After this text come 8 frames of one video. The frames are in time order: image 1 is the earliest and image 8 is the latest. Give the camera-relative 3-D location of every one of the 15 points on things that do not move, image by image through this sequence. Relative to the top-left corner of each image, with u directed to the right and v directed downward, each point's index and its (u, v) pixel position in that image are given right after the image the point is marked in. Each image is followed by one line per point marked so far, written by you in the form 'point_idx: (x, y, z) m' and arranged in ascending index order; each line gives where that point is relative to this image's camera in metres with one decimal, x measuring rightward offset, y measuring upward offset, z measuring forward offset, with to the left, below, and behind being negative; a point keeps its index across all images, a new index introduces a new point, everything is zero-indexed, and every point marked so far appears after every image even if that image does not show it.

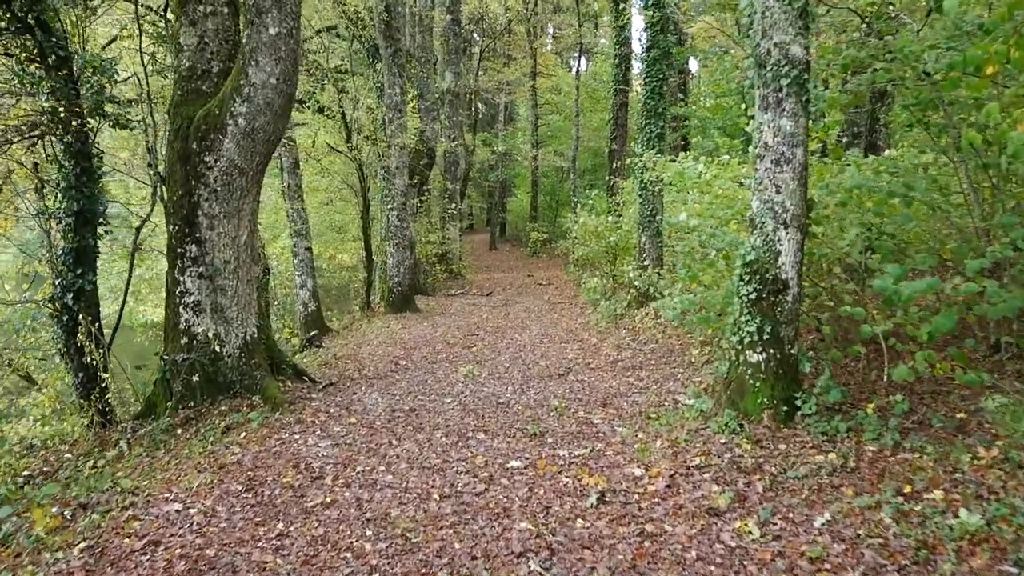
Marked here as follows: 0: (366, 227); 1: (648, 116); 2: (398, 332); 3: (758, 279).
0: (-2.3, +0.9, +15.1) m
1: (+1.7, +2.2, +12.3) m
2: (-1.5, -0.6, +12.4) m
3: (+1.4, +0.1, +5.5) m
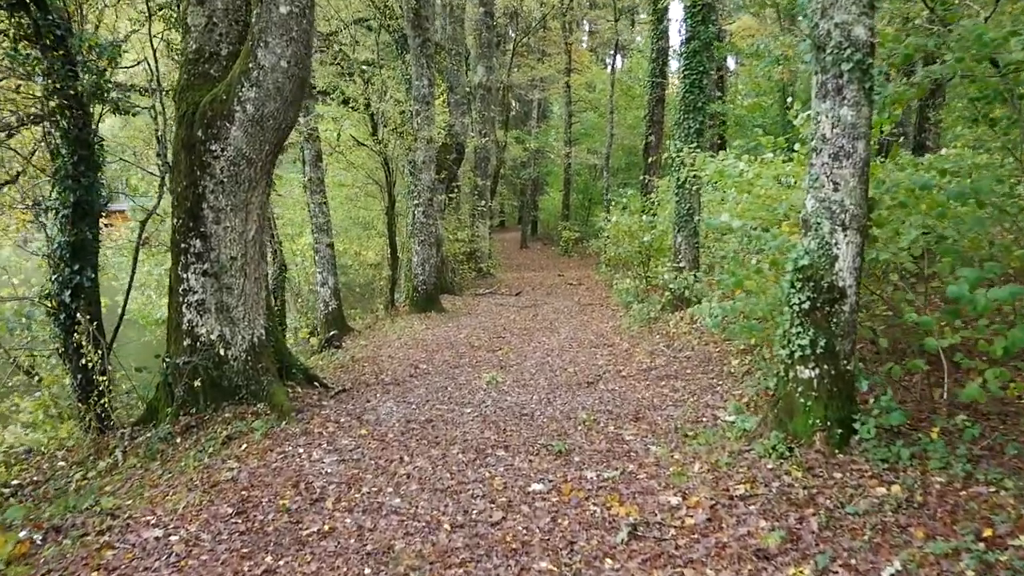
0: (-1.8, +1.0, +14.6) m
1: (+2.1, +2.2, +11.8) m
2: (-1.1, -0.6, +11.9) m
3: (+1.5, 0.0, +4.9) m
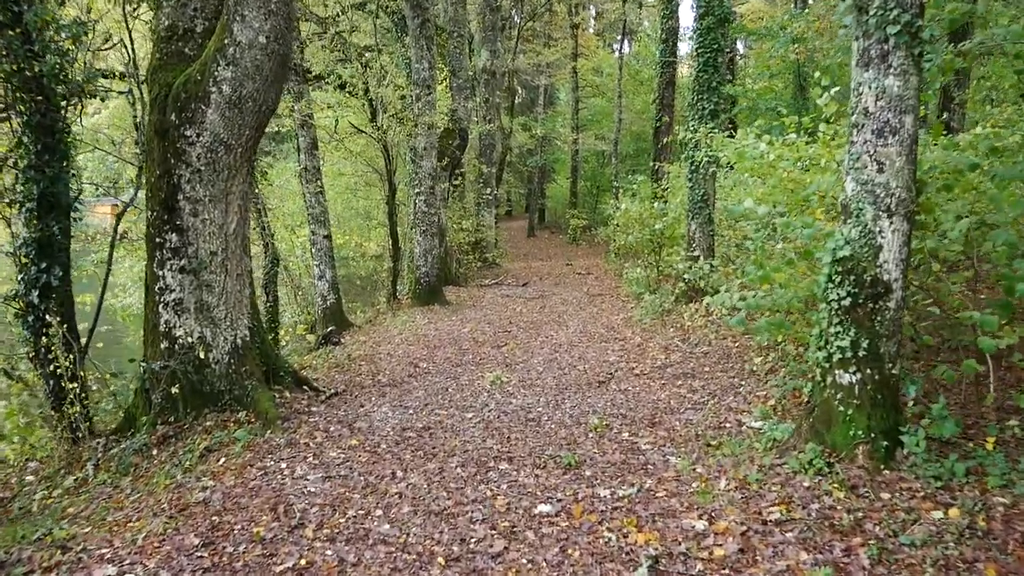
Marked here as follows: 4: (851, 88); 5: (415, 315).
0: (-1.7, +1.1, +14.1) m
1: (+2.2, +2.3, +11.2) m
2: (-1.1, -0.5, +11.4) m
3: (+1.5, 0.0, +4.4) m
4: (+1.5, +0.9, +4.4) m
5: (-1.3, -0.4, +12.7) m
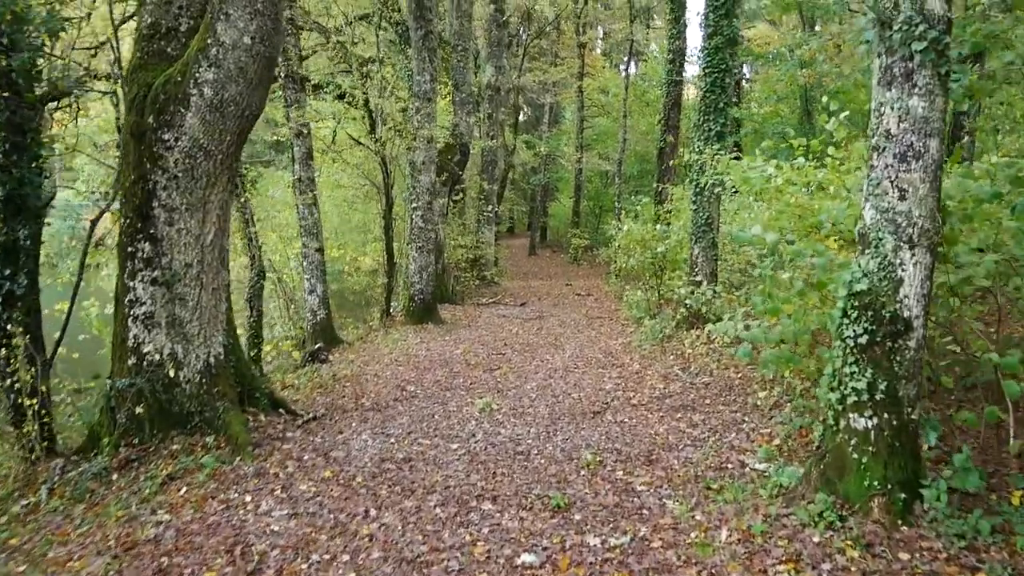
0: (-1.7, +0.9, +13.7) m
1: (+2.2, +2.0, +10.8) m
2: (-1.1, -0.7, +11.0) m
3: (+1.5, -0.1, +4.0) m
4: (+1.5, +0.8, +4.1) m
5: (-1.3, -0.6, +12.3) m
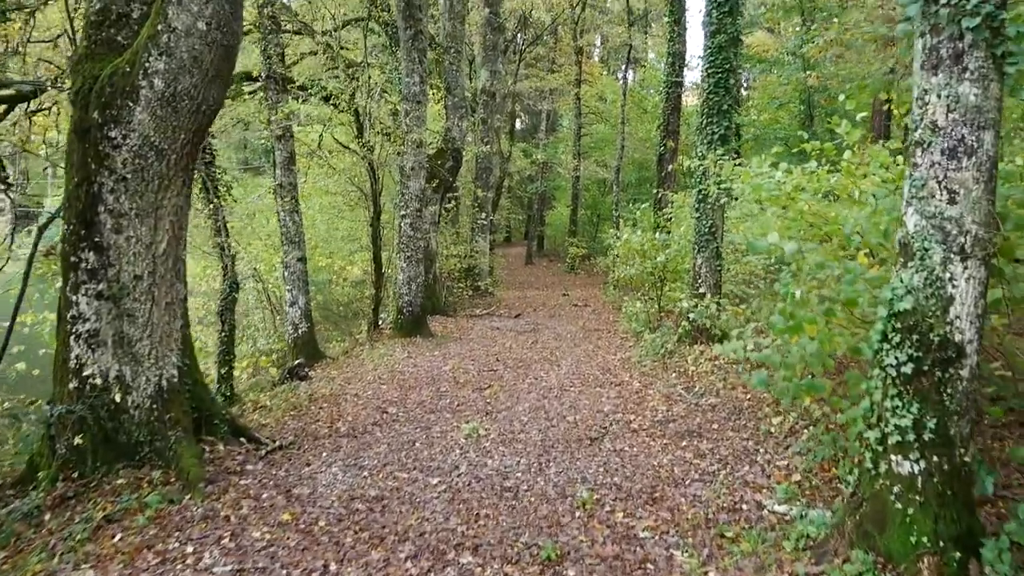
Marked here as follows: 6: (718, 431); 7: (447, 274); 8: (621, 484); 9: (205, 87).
0: (-1.8, +0.7, +13.1) m
1: (+2.1, +1.8, +10.2) m
2: (-1.2, -0.8, +10.4) m
3: (+1.4, -0.2, +3.4) m
4: (+1.5, +0.7, +3.5) m
5: (-1.4, -0.7, +11.7) m
6: (+1.4, -0.9, +6.4) m
7: (-1.2, +0.3, +17.5) m
8: (+0.6, -1.1, +5.3) m
9: (-1.6, +1.1, +5.2) m
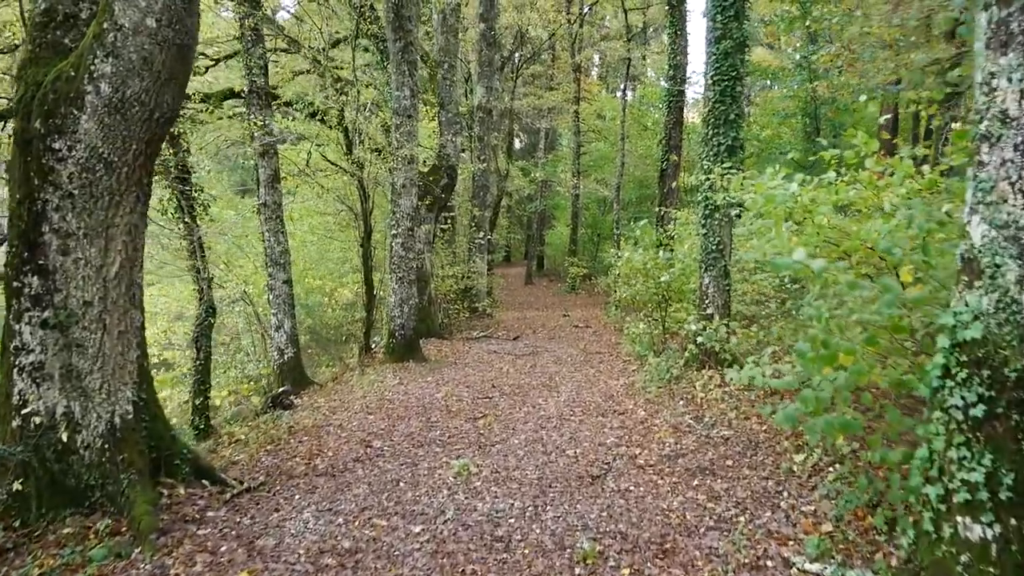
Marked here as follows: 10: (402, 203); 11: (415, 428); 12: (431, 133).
0: (-1.9, +0.4, +12.6) m
1: (+2.0, +1.6, +9.7) m
2: (-1.2, -1.0, +9.8) m
3: (+1.4, -0.3, +2.8) m
4: (+1.4, +0.6, +2.9) m
5: (-1.5, -1.0, +11.1) m
6: (+1.3, -1.1, +5.9) m
7: (-1.2, -0.1, +16.9) m
8: (+0.6, -1.2, +4.7) m
9: (-1.7, +0.9, +4.7) m
10: (-1.3, +1.0, +11.9) m
11: (-0.8, -1.1, +7.7) m
12: (-1.3, +2.4, +15.1) m
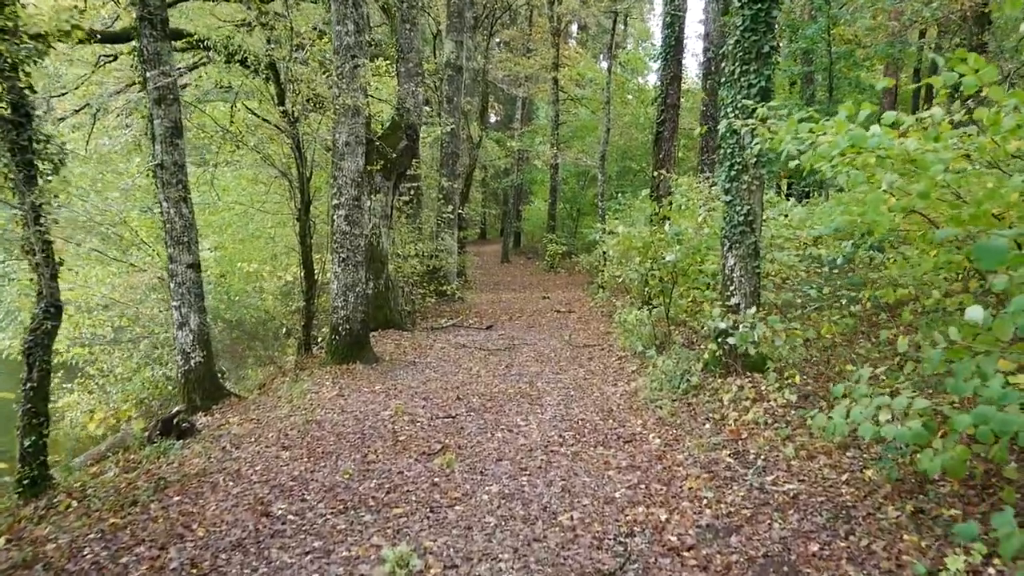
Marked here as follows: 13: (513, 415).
0: (-2.2, +0.6, +10.3) m
1: (+1.8, +1.8, +7.5) m
2: (-1.5, -0.9, +7.6) m
3: (+1.3, -0.3, +0.6) m
4: (+1.3, +0.6, +0.7) m
5: (-1.7, -0.8, +8.9) m
6: (+1.2, -1.0, +3.7) m
7: (-1.6, +0.2, +14.7) m
8: (+0.4, -1.2, +2.5) m
9: (-1.8, +0.9, +2.4) m
10: (-1.6, +1.2, +9.6) m
11: (-0.9, -1.0, +5.4) m
12: (-1.7, +2.7, +12.8) m
13: (0.0, -0.9, +7.3) m
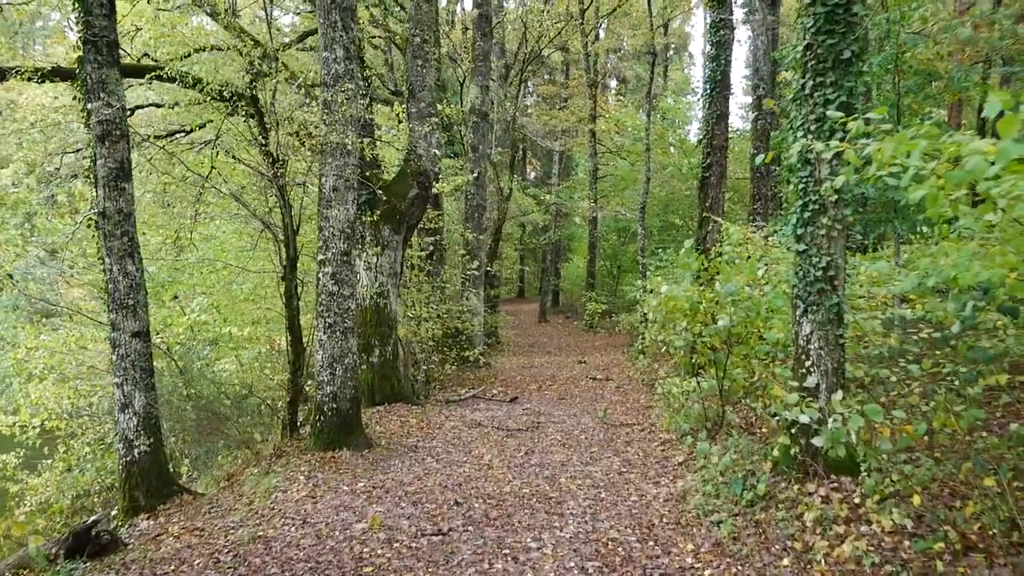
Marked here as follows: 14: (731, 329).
0: (-2.0, -0.1, +8.8) m
1: (+1.8, +1.3, +5.9) m
2: (-1.4, -1.4, +6.0) m
3: (+1.1, -0.3, -1.1) m
4: (+1.1, +0.5, -0.9) m
5: (-1.6, -1.4, +7.3) m
6: (+1.1, -1.3, +1.9) m
7: (-1.2, -0.7, +13.1) m
8: (+0.3, -1.3, +0.8) m
9: (-2.0, +0.8, +0.9) m
10: (-1.5, +0.6, +8.1) m
11: (-1.0, -1.4, +3.8) m
12: (-1.4, +1.9, +11.4) m
13: (+0.1, -1.4, +5.6) m
14: (+1.7, -0.3, +7.3) m
